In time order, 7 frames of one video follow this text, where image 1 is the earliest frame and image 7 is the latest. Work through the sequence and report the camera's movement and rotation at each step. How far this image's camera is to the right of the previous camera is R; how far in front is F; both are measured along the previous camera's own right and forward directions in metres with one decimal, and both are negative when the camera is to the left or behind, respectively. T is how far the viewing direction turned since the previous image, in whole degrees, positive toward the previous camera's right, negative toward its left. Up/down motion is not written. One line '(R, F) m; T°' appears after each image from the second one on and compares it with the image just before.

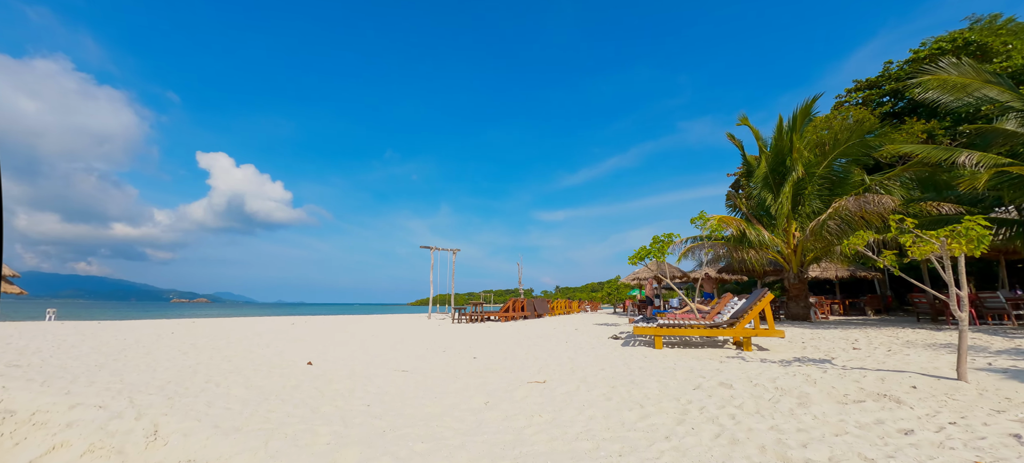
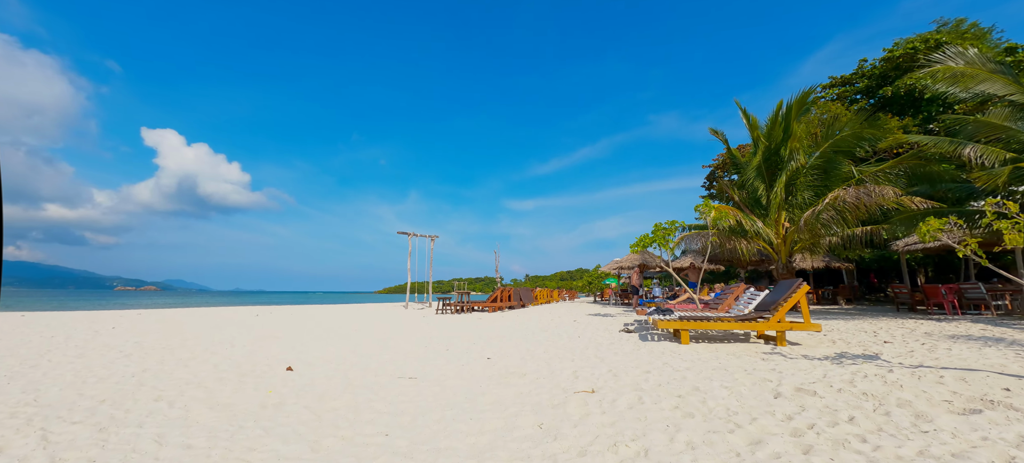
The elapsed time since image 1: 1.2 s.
(-0.7, +0.9) m; +4°
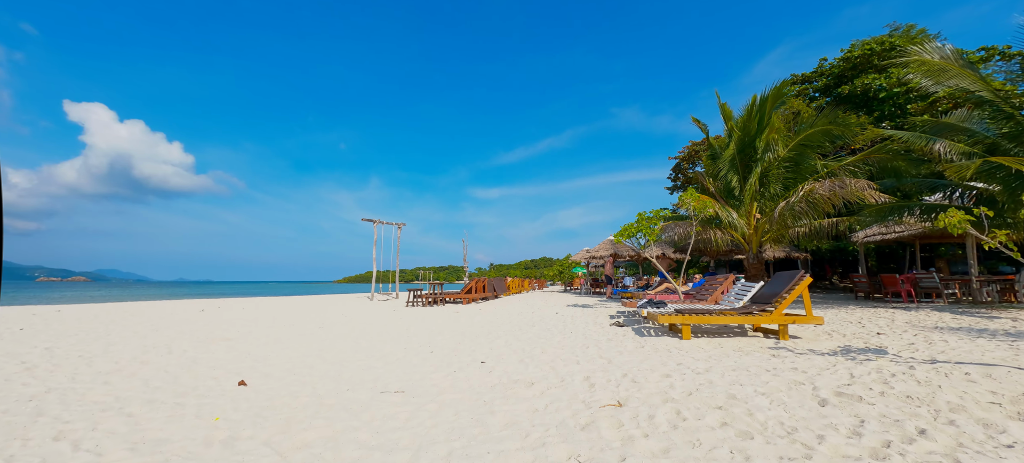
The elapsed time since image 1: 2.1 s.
(-0.4, +0.7) m; +5°
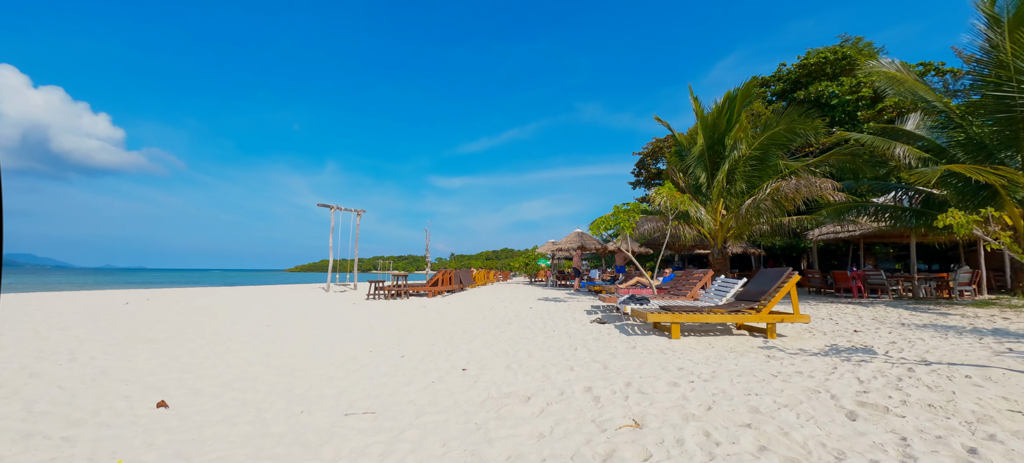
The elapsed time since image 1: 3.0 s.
(-0.3, +0.6) m; +6°
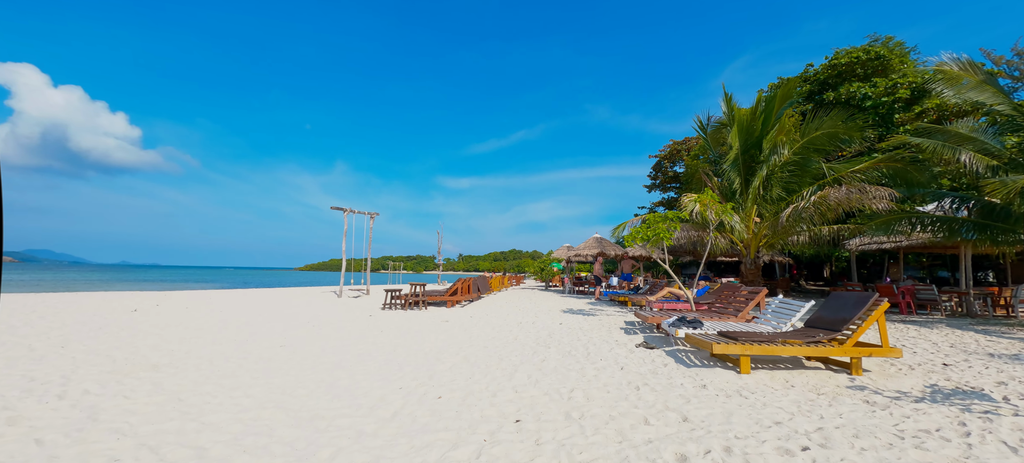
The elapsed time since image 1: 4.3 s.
(-0.5, +0.7) m; -1°
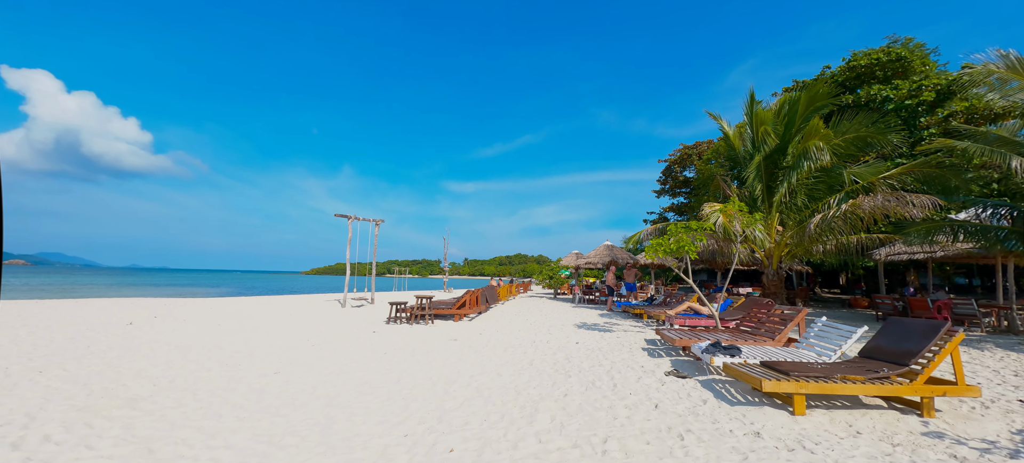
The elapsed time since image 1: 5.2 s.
(-0.2, +0.6) m; -1°
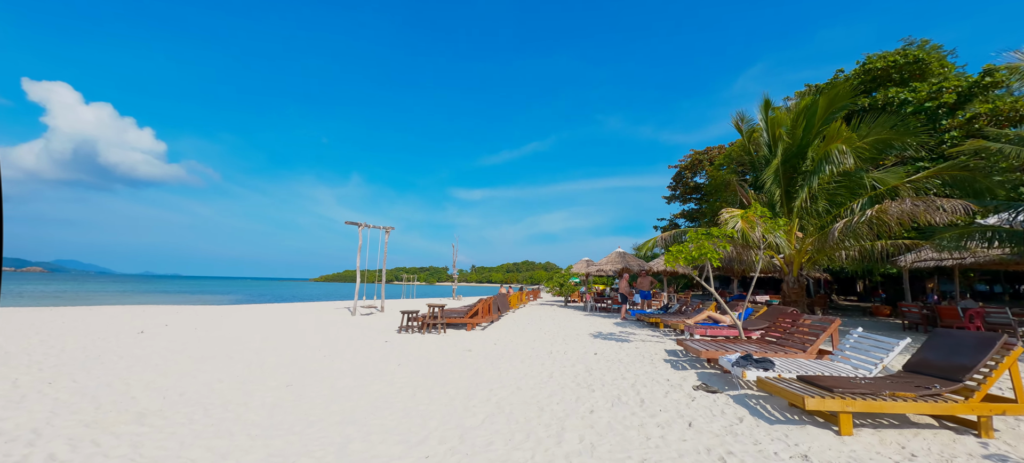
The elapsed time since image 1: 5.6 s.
(-0.2, +0.2) m; -1°
